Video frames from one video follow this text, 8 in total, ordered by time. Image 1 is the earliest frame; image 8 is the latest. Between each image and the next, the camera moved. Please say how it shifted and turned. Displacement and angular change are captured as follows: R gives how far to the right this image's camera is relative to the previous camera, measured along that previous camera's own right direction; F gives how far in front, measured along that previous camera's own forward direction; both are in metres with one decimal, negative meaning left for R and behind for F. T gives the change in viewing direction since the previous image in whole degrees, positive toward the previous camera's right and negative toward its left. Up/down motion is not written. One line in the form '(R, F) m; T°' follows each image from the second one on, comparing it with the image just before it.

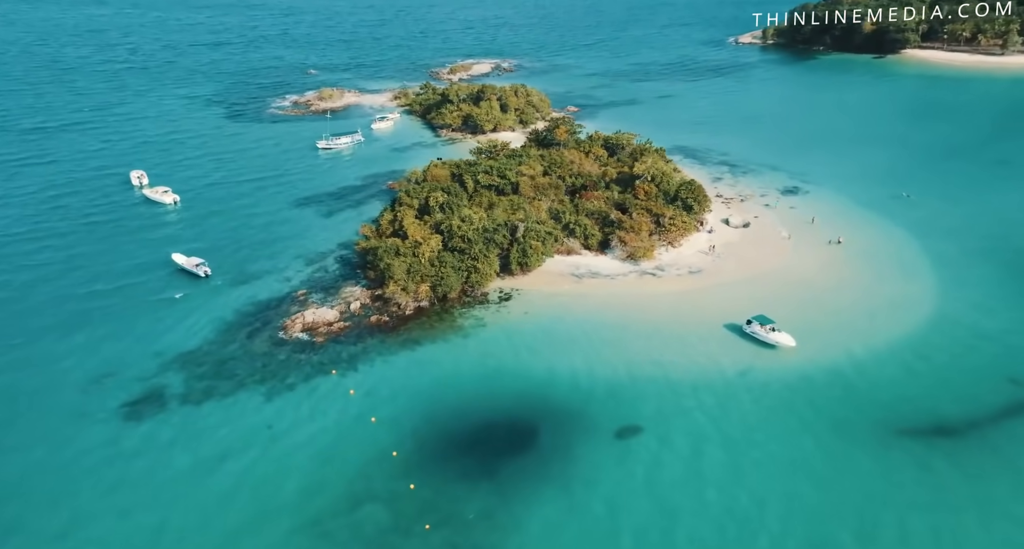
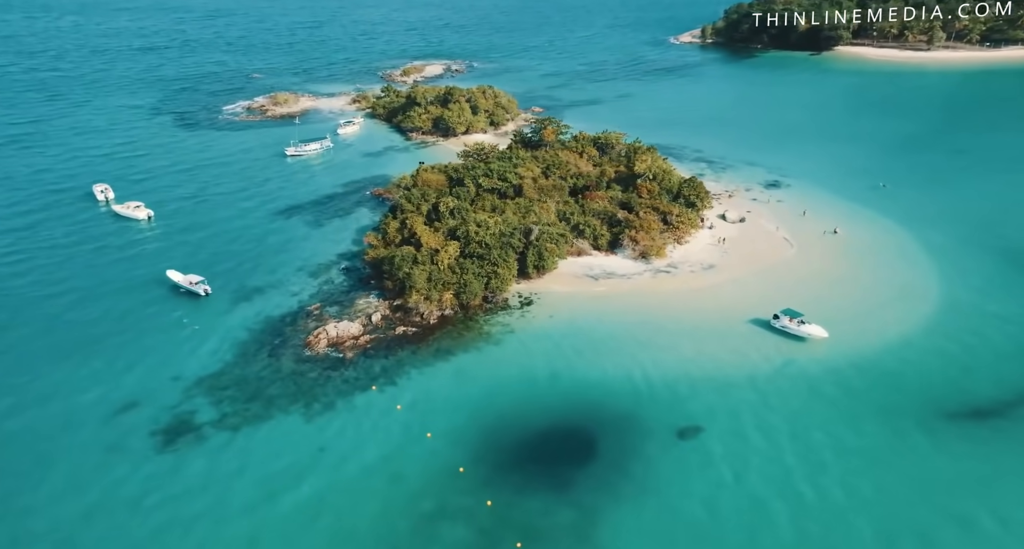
(-5.2, +0.9) m; +5°
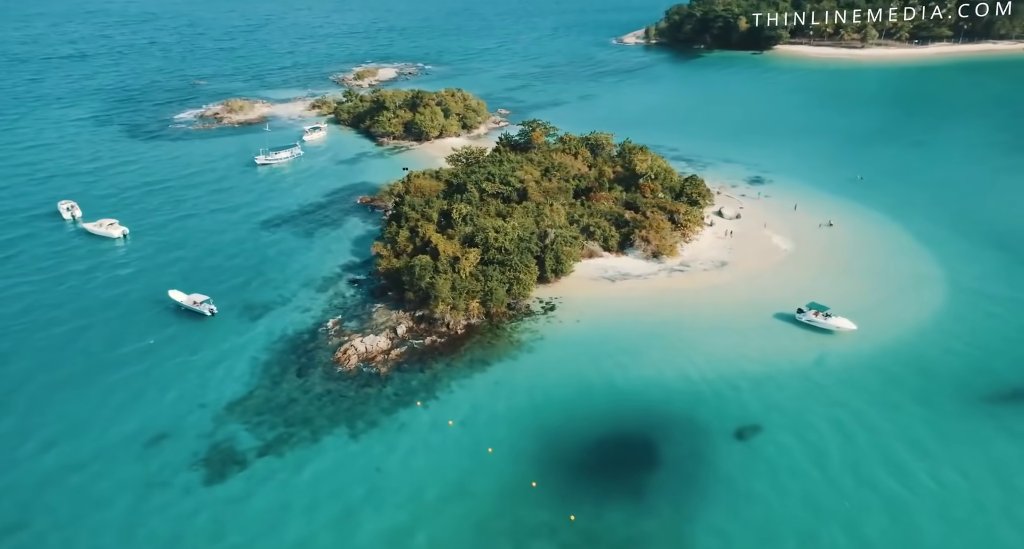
(-5.1, +1.0) m; +5°
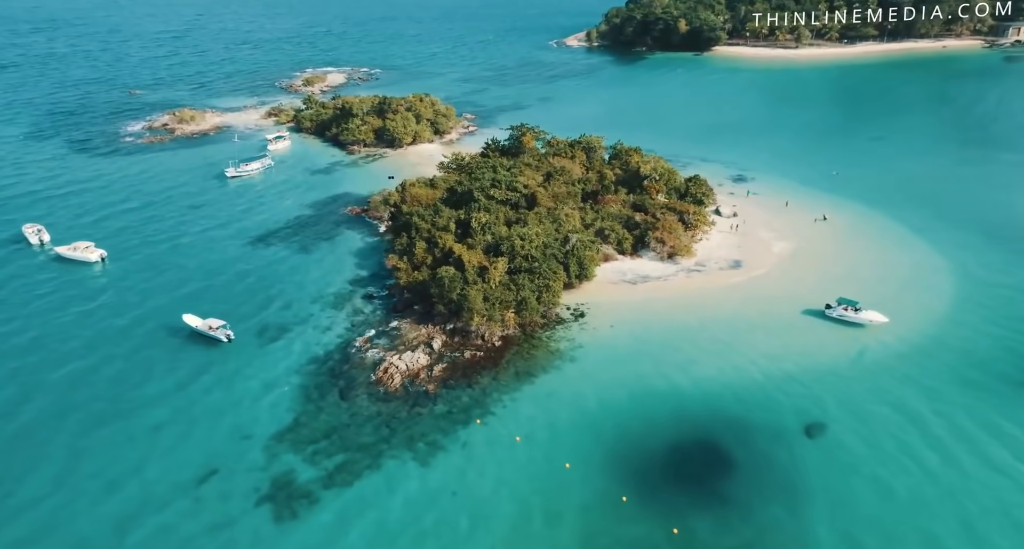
(-5.7, +1.1) m; +5°
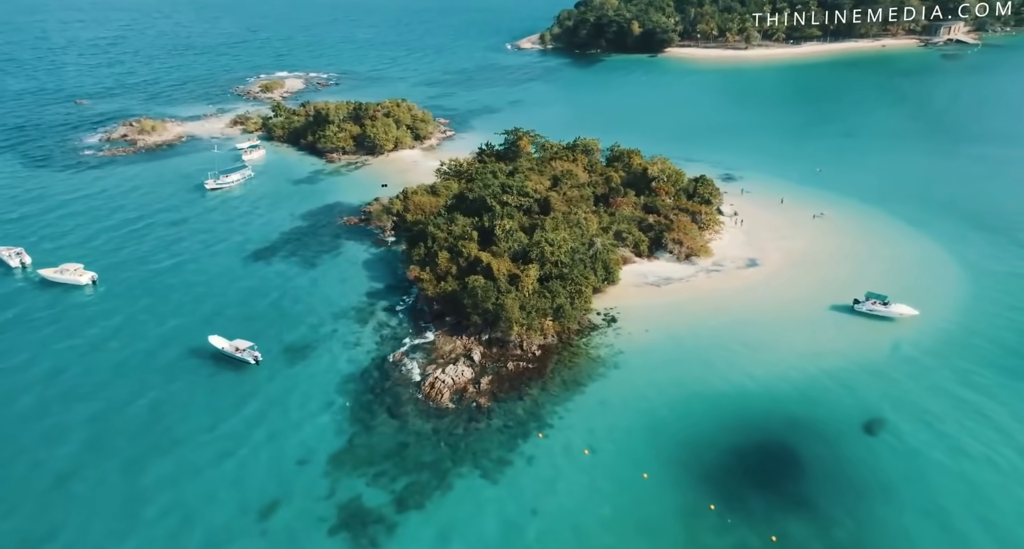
(-5.2, +0.9) m; +4°
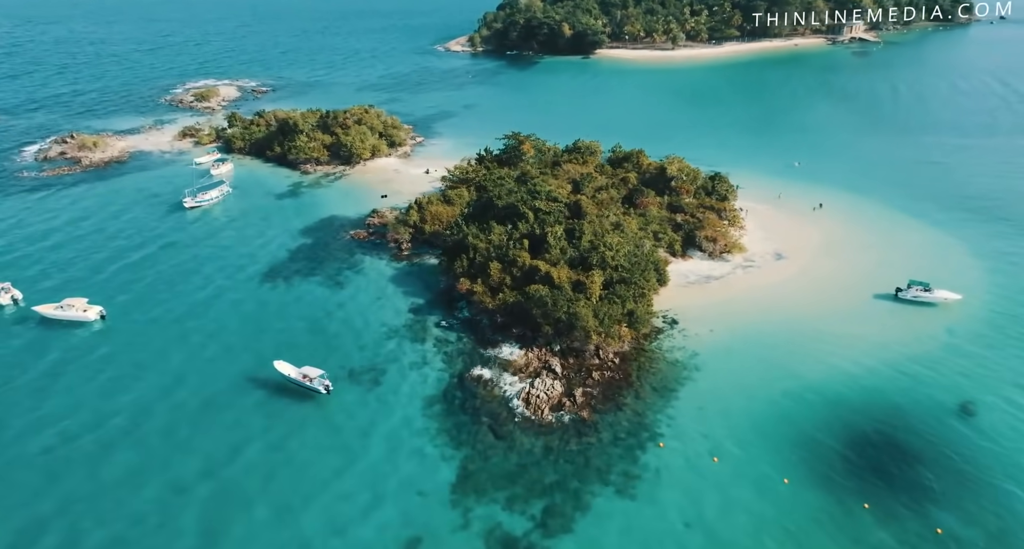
(-8.9, +1.5) m; +7°
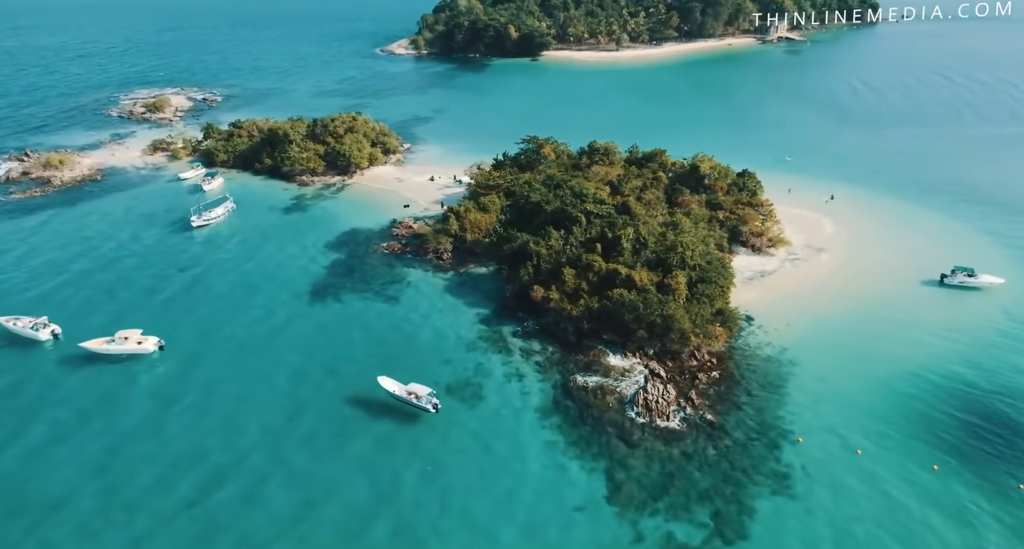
(-9.6, +0.9) m; +5°
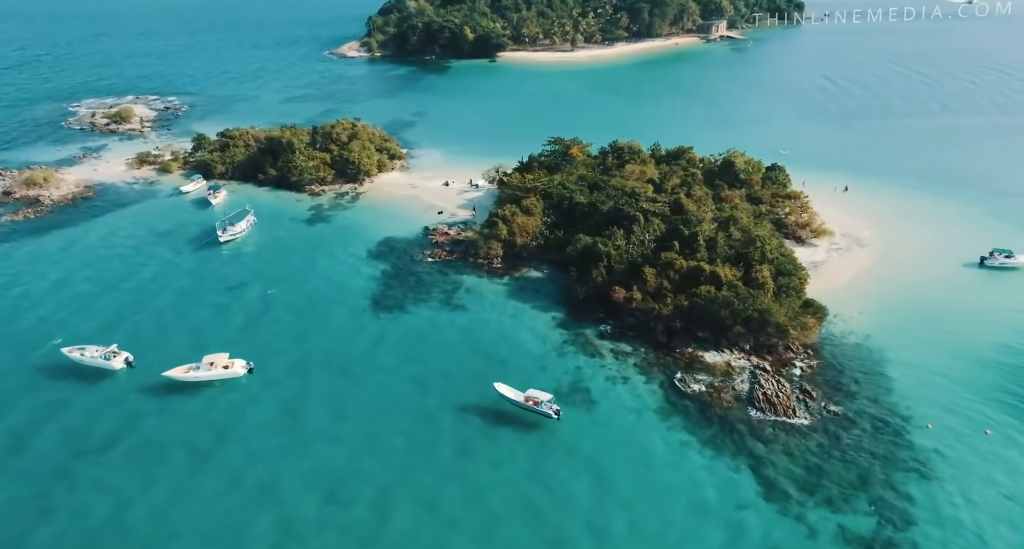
(-9.5, +0.5) m; +5°
